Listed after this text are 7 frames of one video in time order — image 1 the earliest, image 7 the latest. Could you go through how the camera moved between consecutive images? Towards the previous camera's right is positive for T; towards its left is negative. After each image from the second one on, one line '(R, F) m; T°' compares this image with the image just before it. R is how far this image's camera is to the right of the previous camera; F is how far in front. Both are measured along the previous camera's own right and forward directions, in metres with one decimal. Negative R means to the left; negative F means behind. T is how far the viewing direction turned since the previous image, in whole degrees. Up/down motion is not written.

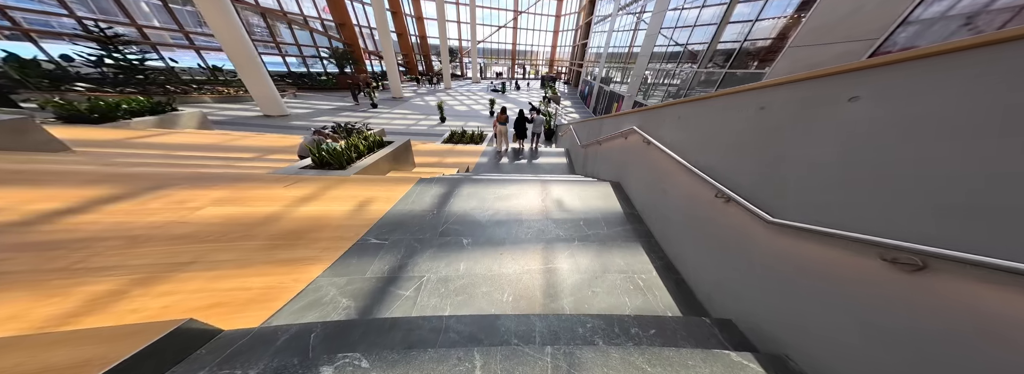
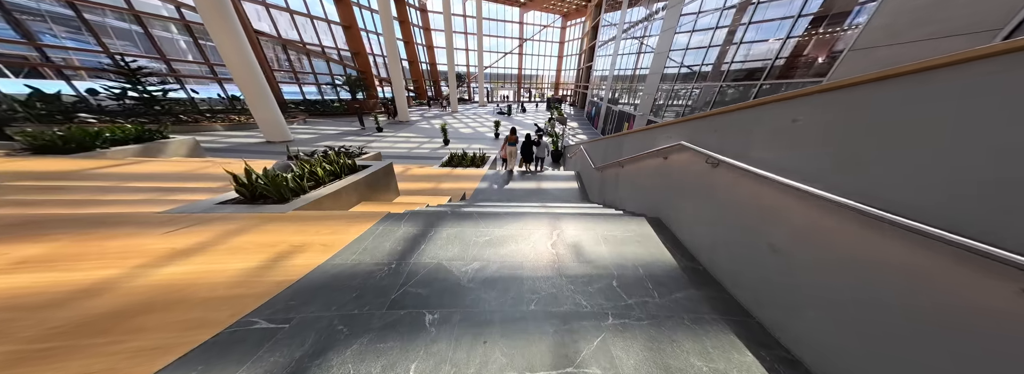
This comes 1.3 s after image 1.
(+0.1, +0.7) m; -2°
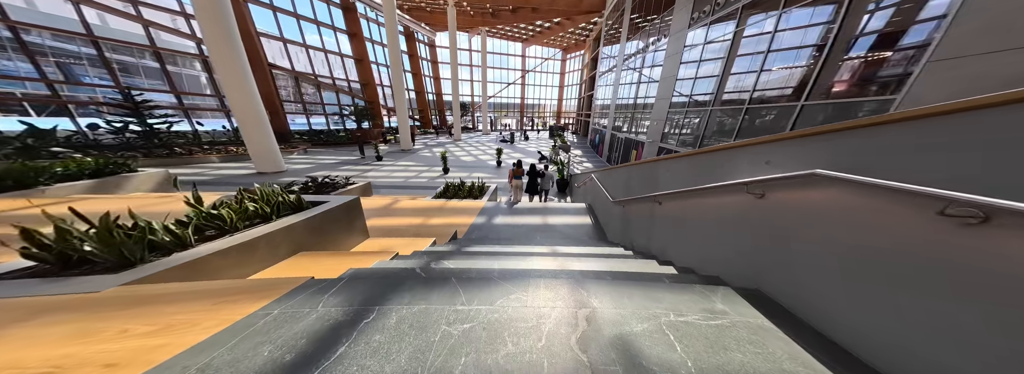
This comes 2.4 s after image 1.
(0.0, +0.7) m; -1°
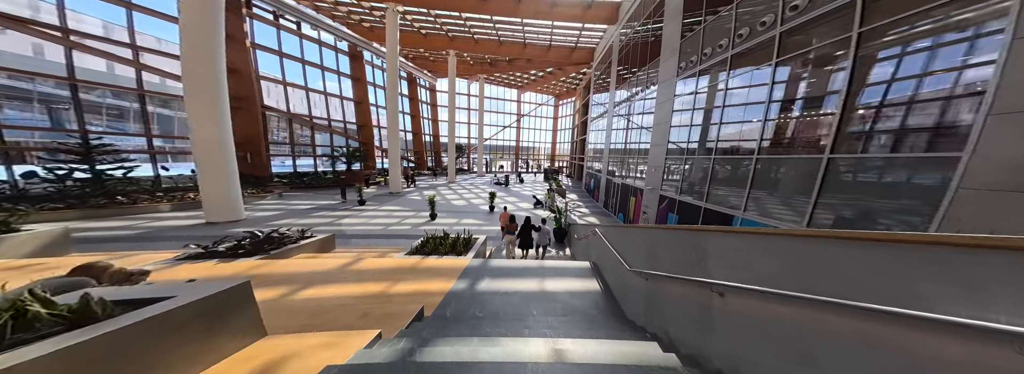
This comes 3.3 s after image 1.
(+0.1, +0.7) m; +1°
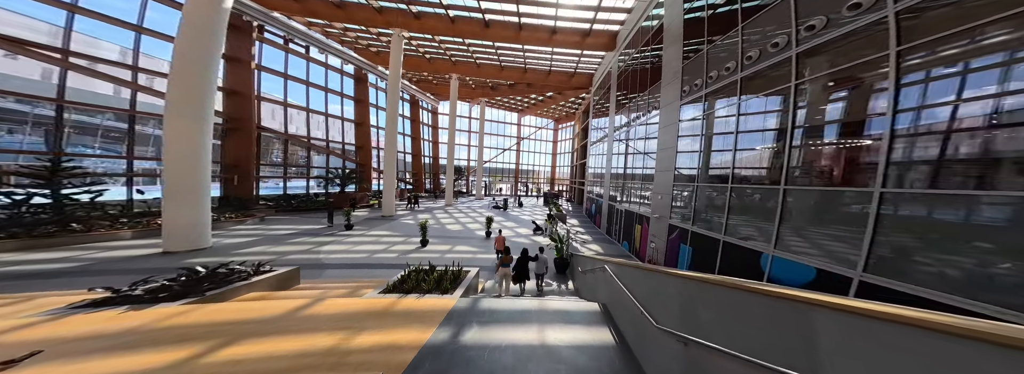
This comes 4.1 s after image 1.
(+0.1, +0.5) m; 0°
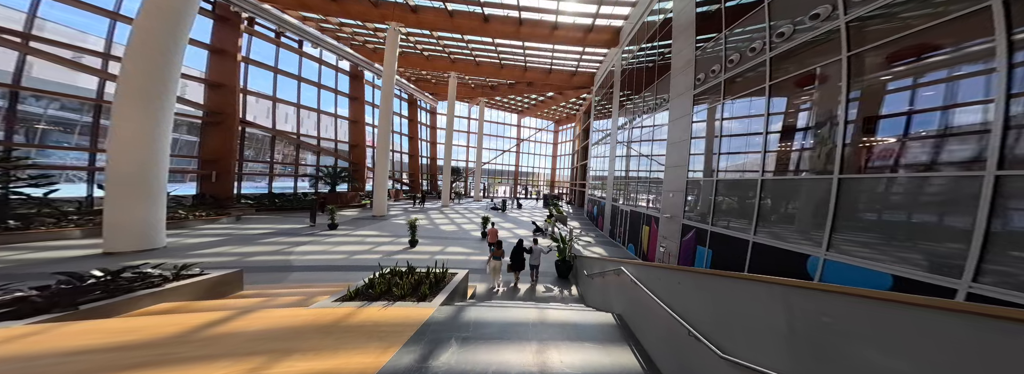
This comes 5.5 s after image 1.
(+0.1, +0.7) m; 0°
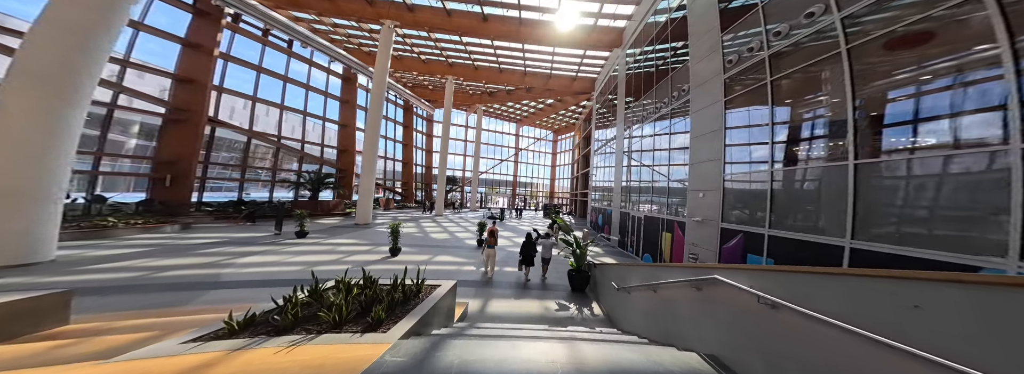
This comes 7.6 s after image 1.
(-0.1, +1.2) m; 0°
